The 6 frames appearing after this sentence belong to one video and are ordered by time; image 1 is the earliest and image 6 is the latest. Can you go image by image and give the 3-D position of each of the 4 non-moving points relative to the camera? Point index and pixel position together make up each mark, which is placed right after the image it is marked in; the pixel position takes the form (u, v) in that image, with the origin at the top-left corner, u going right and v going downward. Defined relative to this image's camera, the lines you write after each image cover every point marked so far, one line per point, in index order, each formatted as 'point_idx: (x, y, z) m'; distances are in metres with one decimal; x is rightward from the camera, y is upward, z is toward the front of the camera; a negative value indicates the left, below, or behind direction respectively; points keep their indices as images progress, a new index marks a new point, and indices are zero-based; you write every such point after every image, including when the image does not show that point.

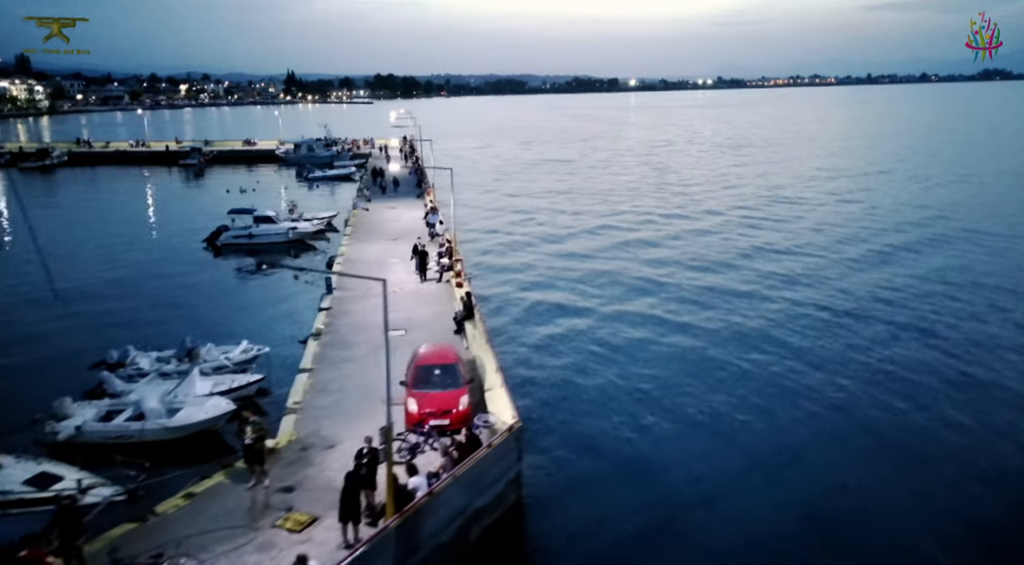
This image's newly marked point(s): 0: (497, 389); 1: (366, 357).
0: (-0.4, -2.4, +15.1) m
1: (-3.8, -2.0, +18.3) m
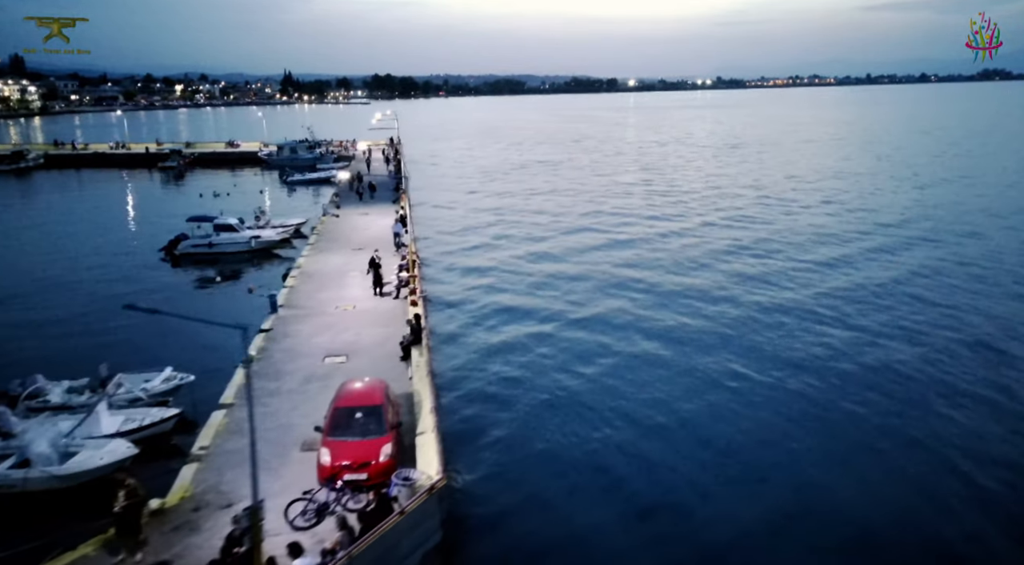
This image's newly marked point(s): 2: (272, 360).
0: (-1.6, -3.0, +13.2) m
1: (-5.1, -2.6, +16.4) m
2: (-6.3, -2.0, +18.4) m
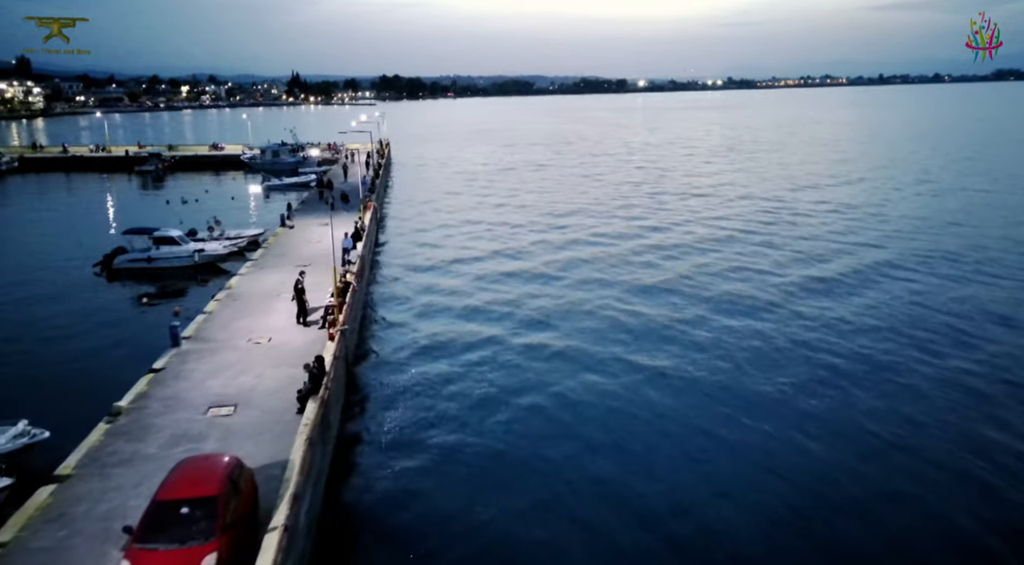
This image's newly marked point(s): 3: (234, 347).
0: (-3.5, -3.8, +10.4) m
1: (-7.0, -3.4, +13.6) m
2: (-8.2, -2.9, +15.6) m
3: (-7.9, -1.8, +19.8) m
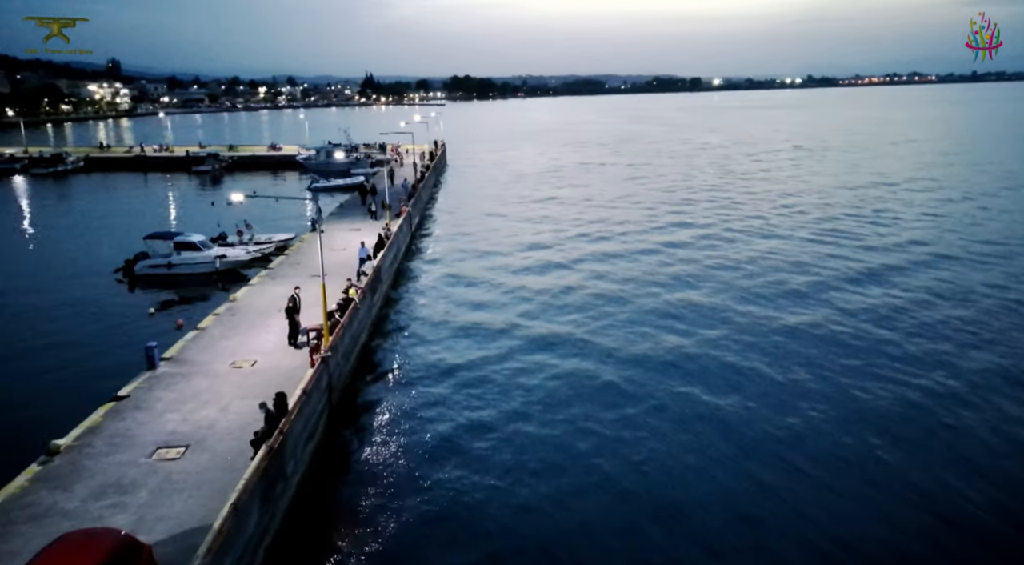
0: (-4.4, -4.4, +8.3) m
1: (-7.5, -3.9, +11.8) m
2: (-8.5, -3.3, +14.0) m
3: (-7.8, -2.3, +18.1) m
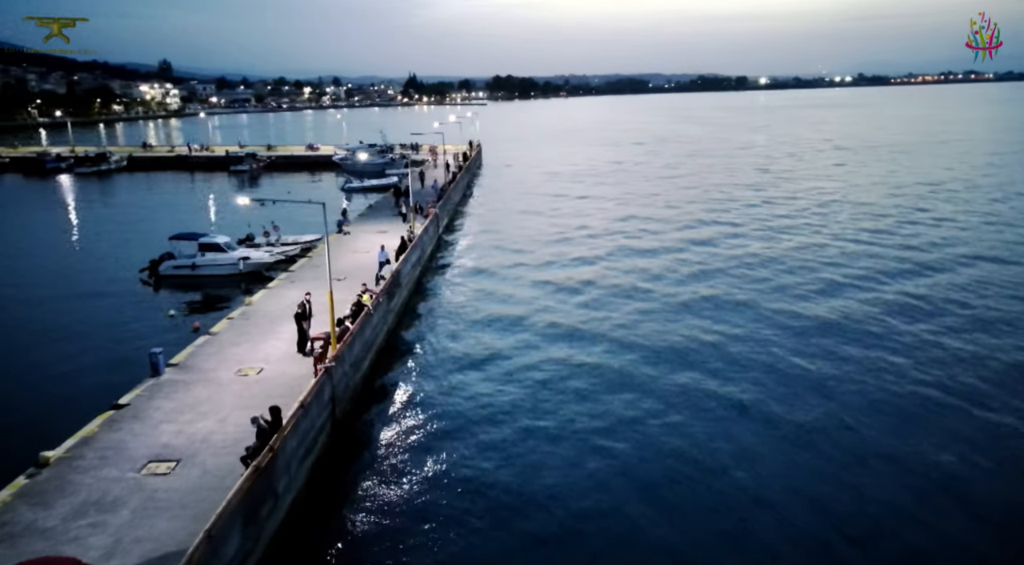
0: (-4.6, -4.6, +7.7) m
1: (-7.5, -4.1, +11.3) m
2: (-8.5, -3.5, +13.6) m
3: (-7.5, -2.5, +17.7) m
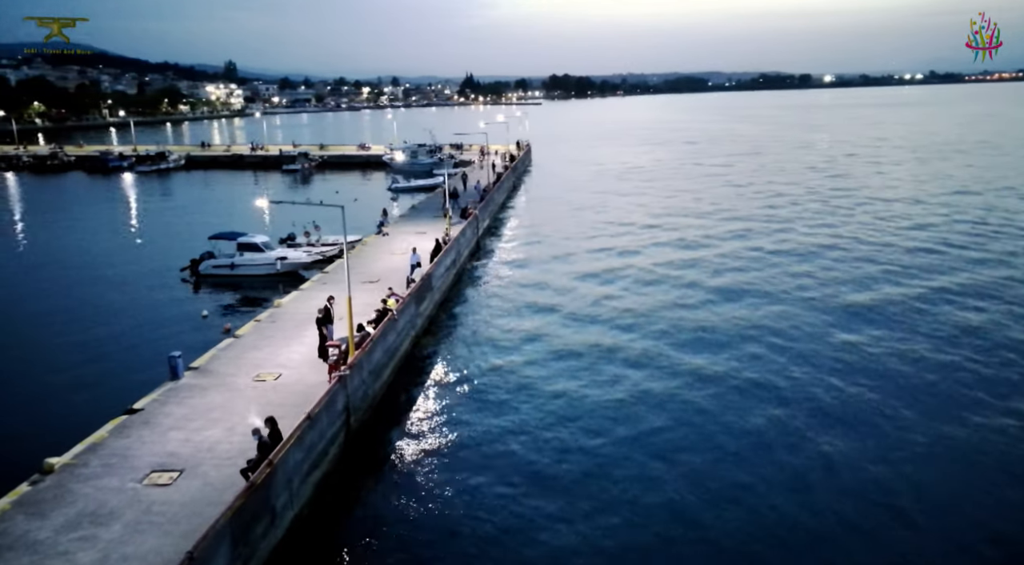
0: (-4.9, -4.7, +7.2) m
1: (-7.5, -4.2, +11.1) m
2: (-8.3, -3.6, +13.3) m
3: (-7.0, -2.6, +17.4) m
